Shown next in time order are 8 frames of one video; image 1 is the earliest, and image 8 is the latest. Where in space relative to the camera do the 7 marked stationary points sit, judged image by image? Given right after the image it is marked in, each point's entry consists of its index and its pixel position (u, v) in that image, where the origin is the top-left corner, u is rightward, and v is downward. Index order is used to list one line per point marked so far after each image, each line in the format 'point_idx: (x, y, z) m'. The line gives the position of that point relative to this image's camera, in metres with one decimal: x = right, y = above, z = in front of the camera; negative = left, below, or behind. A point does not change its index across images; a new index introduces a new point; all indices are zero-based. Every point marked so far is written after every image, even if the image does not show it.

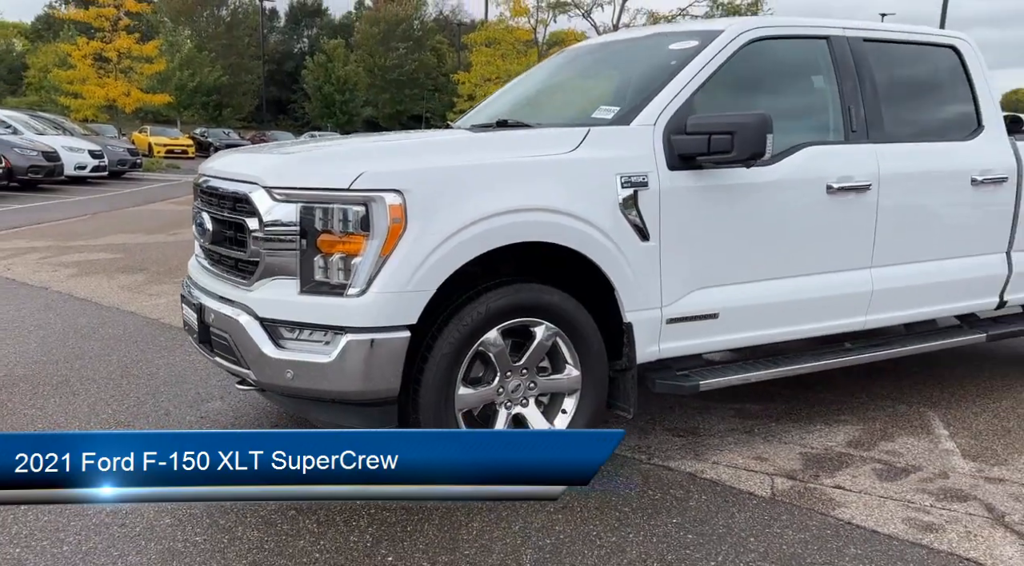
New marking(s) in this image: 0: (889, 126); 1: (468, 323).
0: (+2.0, +0.8, +4.4) m
1: (-0.2, -0.2, +3.2) m
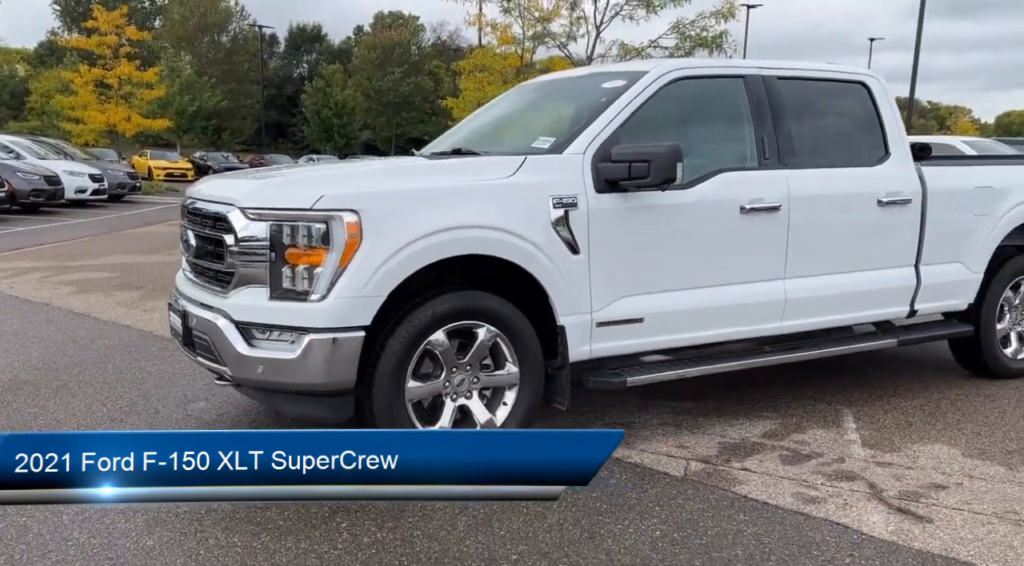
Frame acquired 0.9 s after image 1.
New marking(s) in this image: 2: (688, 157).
0: (+1.7, +0.8, +5.0) m
1: (-0.4, -0.2, +3.7) m
2: (+1.0, +0.7, +4.6) m
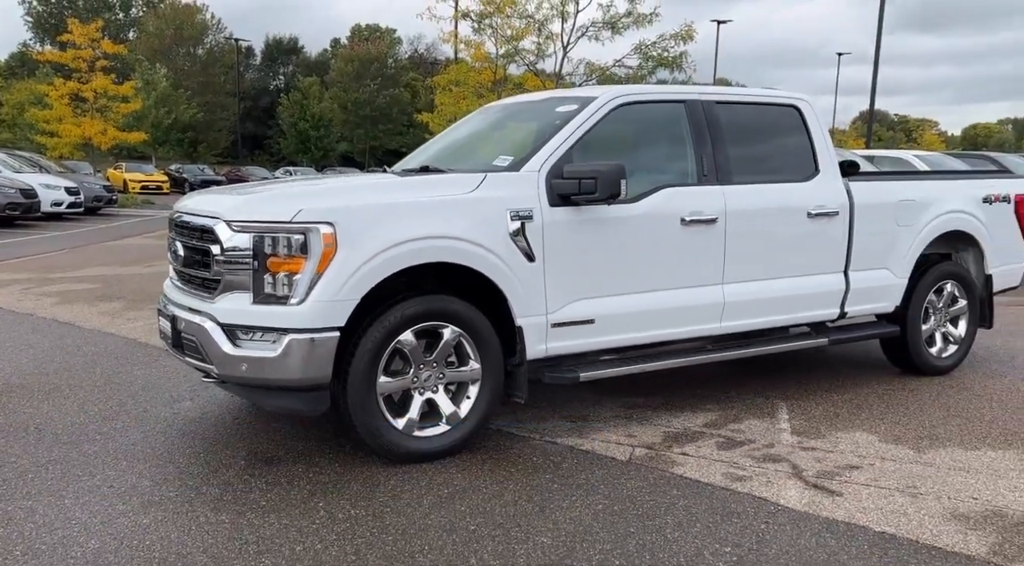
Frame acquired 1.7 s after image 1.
0: (+1.4, +0.7, +5.5) m
1: (-0.6, -0.2, +4.1) m
2: (+0.7, +0.7, +5.1) m
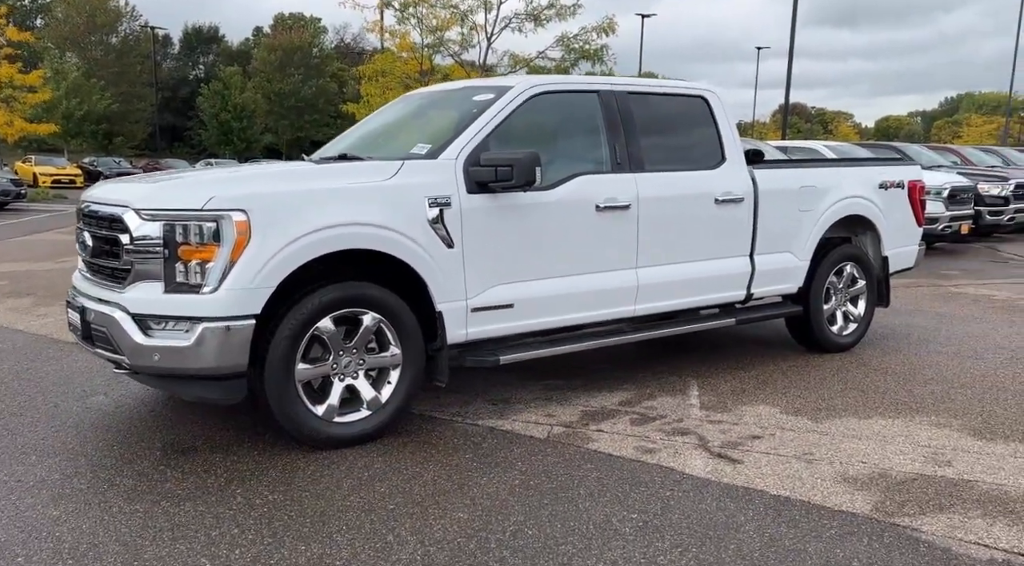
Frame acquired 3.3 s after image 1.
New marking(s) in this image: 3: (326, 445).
0: (+0.9, +0.8, +5.7) m
1: (-1.0, -0.1, +4.2) m
2: (+0.2, +0.8, +5.2) m
3: (-0.9, -0.8, +4.2) m
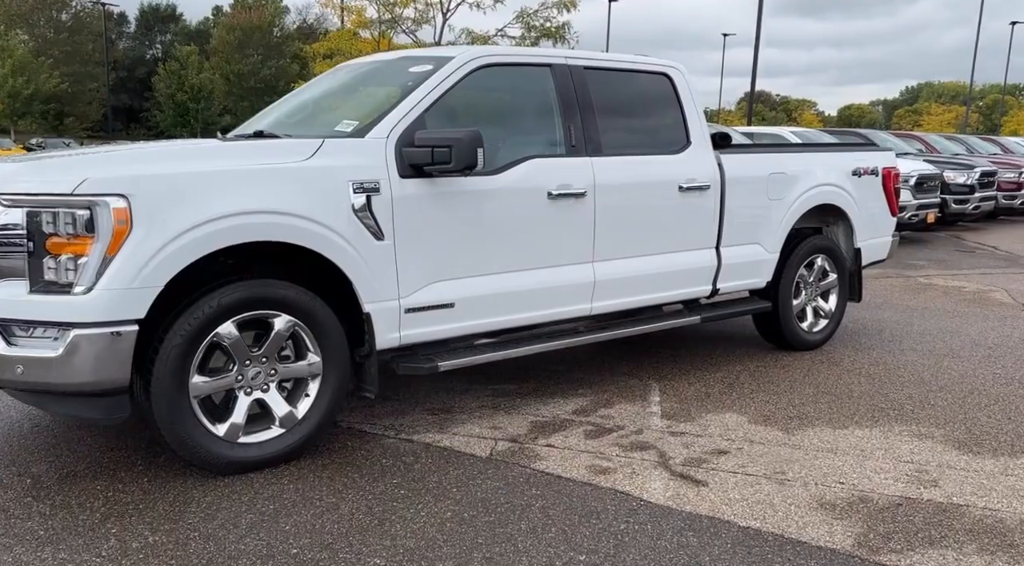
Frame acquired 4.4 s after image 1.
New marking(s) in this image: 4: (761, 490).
0: (+0.6, +0.9, +5.2) m
1: (-1.3, -0.1, +3.6) m
2: (-0.1, +0.8, +4.7) m
3: (-1.2, -0.8, +3.6) m
4: (+1.1, -0.9, +3.7) m
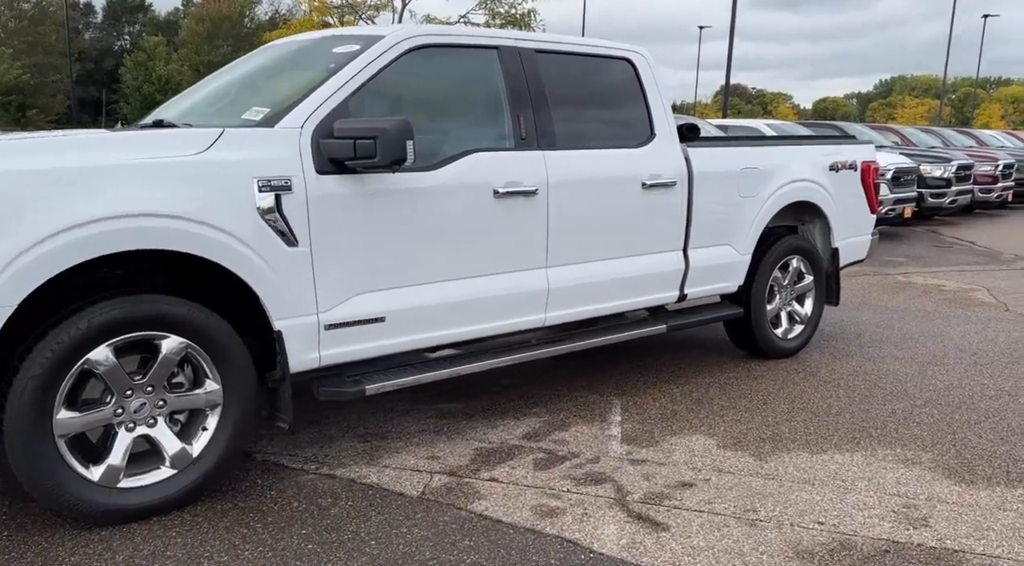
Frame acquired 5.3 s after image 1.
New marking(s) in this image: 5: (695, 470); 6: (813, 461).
0: (+0.3, +0.8, +4.6) m
1: (-1.6, -0.2, +3.0) m
2: (-0.4, +0.7, +4.1) m
3: (-1.5, -0.9, +3.1) m
4: (+0.8, -1.0, +3.2) m
5: (+0.8, -0.9, +3.9) m
6: (+1.4, -0.8, +4.0) m
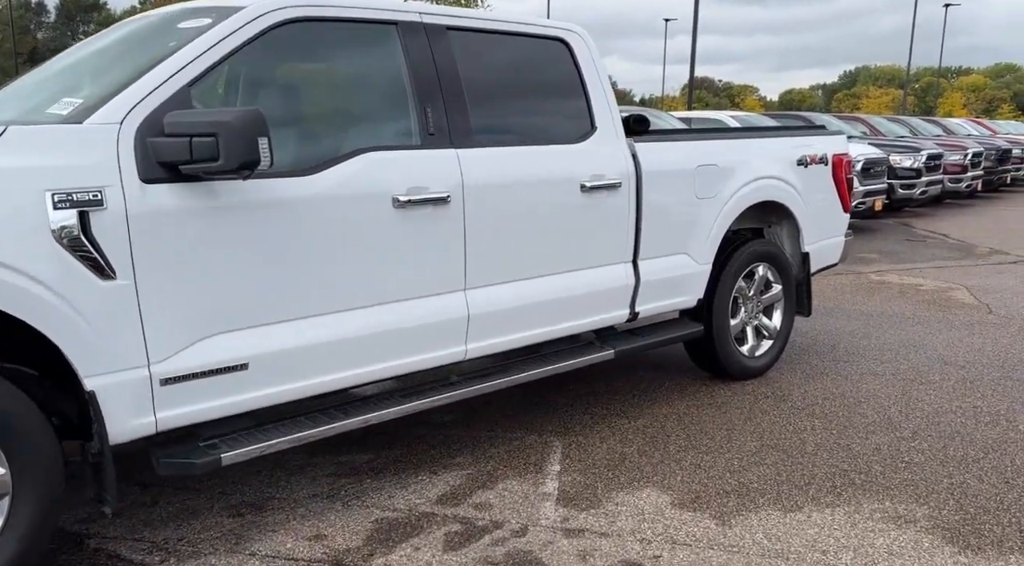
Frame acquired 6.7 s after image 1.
0: (-0.2, +0.7, +3.9) m
1: (-1.9, -0.4, +2.2) m
2: (-0.8, +0.6, +3.3) m
3: (-1.8, -1.0, +2.2) m
4: (+0.5, -1.1, +2.5) m
5: (+0.5, -1.0, +3.1) m
6: (+1.1, -0.9, +3.3) m
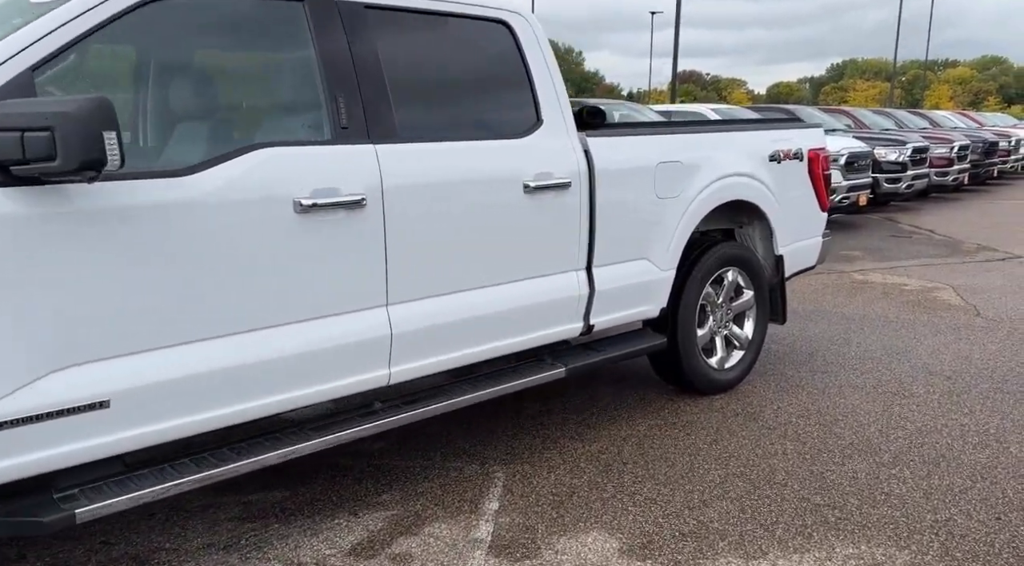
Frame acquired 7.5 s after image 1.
0: (-0.4, +0.7, +3.4) m
1: (-2.2, -0.4, +1.7) m
2: (-1.1, +0.5, +2.9) m
3: (-2.0, -1.1, +1.8) m
4: (+0.2, -1.1, +2.0) m
5: (+0.2, -1.0, +2.7) m
6: (+0.8, -1.0, +2.9) m
